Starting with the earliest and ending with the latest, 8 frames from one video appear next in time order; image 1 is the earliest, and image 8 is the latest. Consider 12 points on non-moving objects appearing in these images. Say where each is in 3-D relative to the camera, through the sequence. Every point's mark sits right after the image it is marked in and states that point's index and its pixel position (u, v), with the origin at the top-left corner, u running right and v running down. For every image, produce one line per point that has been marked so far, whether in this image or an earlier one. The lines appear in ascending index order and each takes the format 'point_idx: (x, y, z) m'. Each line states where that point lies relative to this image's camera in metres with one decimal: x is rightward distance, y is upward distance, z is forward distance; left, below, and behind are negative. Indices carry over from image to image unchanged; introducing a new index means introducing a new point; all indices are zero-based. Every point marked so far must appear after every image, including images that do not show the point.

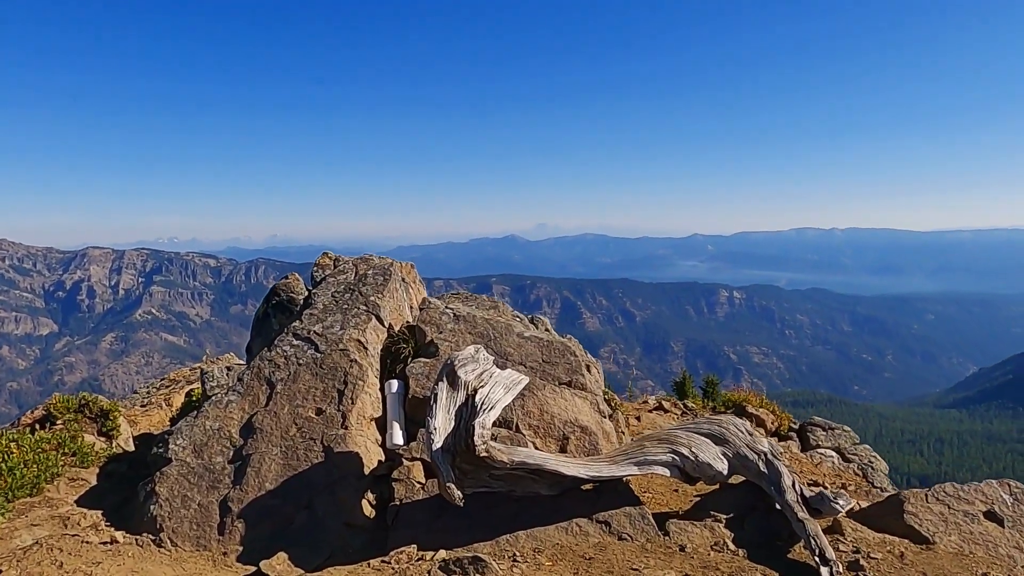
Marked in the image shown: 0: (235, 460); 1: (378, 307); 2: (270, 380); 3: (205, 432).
0: (-4.4, -2.7, +12.3) m
1: (-2.5, -0.2, +14.3) m
2: (-4.2, -1.5, +13.3) m
3: (-5.1, -2.4, +12.6) m
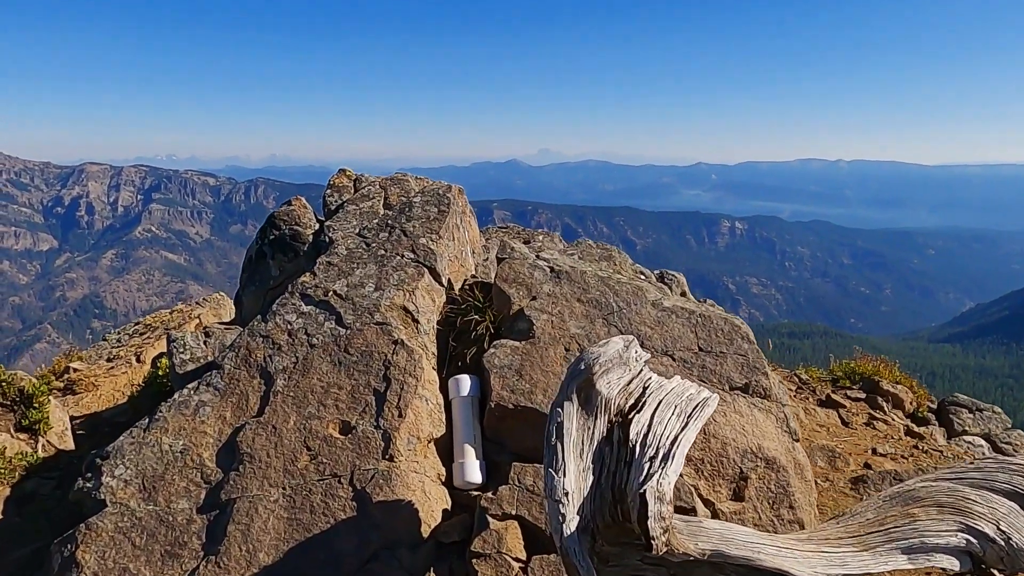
0: (-3.0, -2.1, +7.5) m
1: (-0.9, +0.5, +9.2) m
2: (-2.7, -0.8, +8.4) m
3: (-3.6, -1.7, +7.8) m
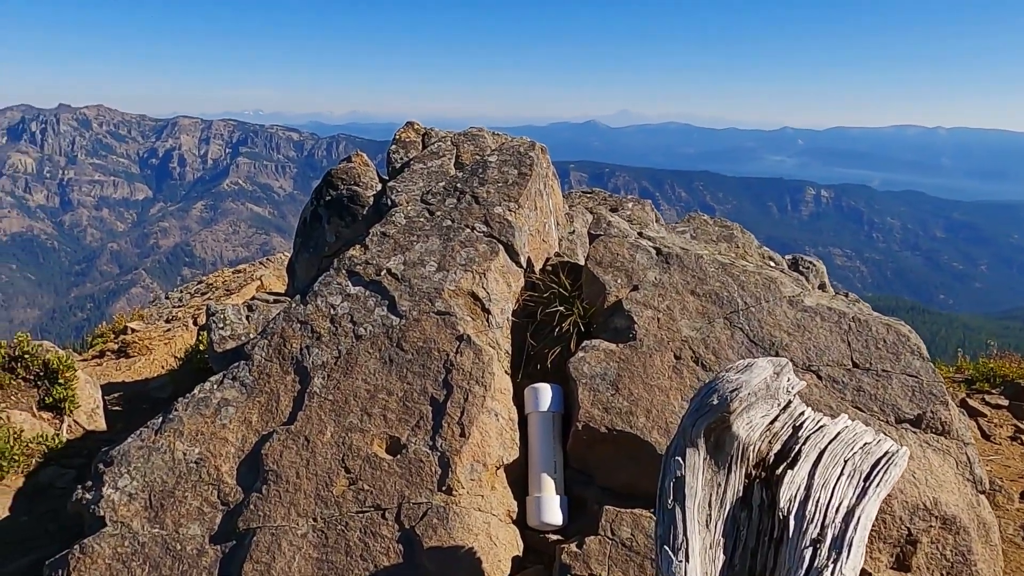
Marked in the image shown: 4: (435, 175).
0: (-2.3, -1.9, +6.1) m
1: (0.0, +0.7, +7.5) m
2: (-1.9, -0.6, +6.9) m
3: (-2.9, -1.5, +6.4) m
4: (-1.1, +1.5, +10.4) m
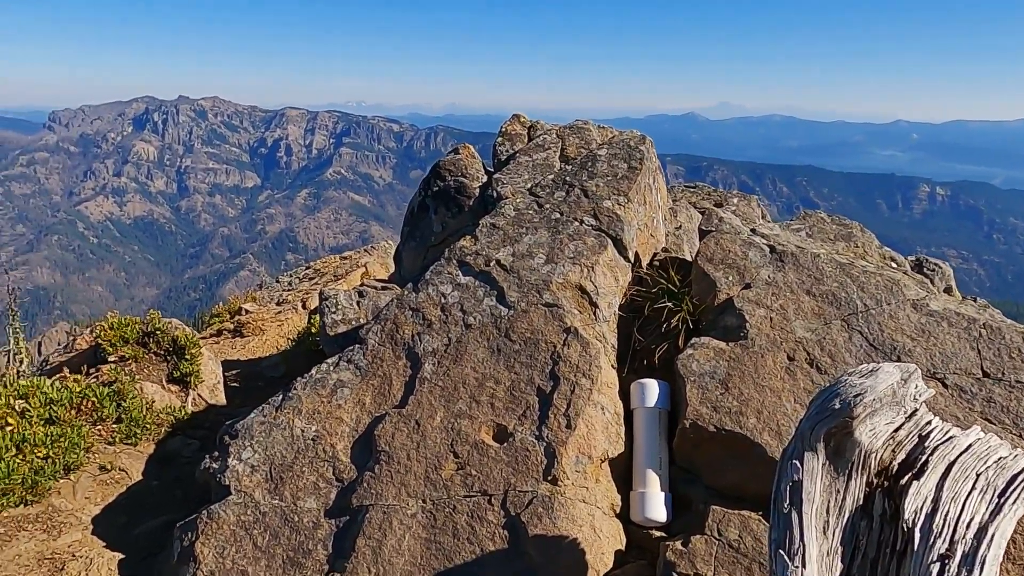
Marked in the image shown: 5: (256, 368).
0: (-1.4, -1.8, +6.3) m
1: (+1.1, +0.8, +7.5) m
2: (-0.9, -0.5, +7.1) m
3: (-2.0, -1.4, +6.7) m
4: (+0.3, +1.7, +10.4) m
5: (-4.0, -1.3, +11.9) m
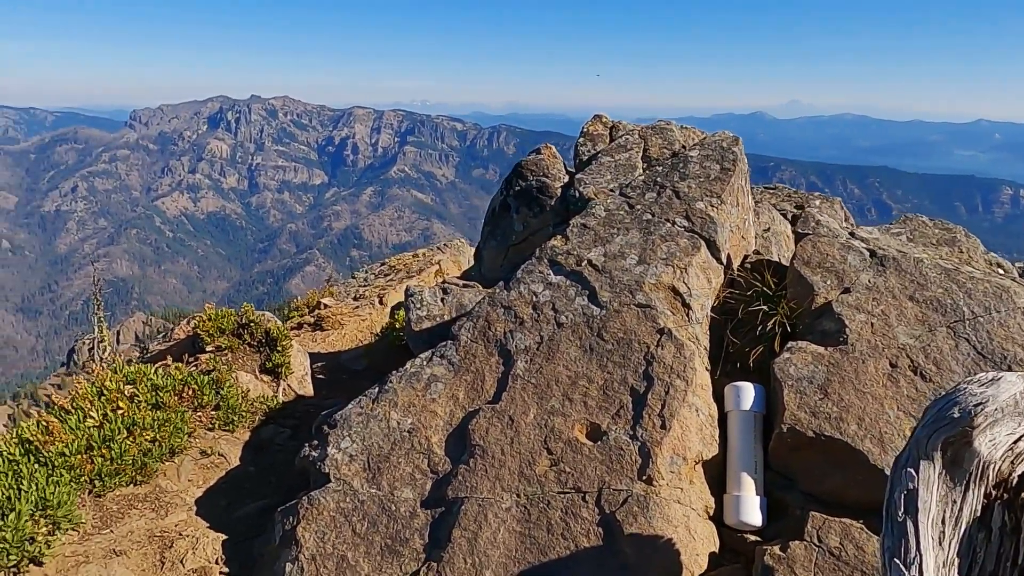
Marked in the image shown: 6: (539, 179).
0: (-0.7, -1.8, +6.5) m
1: (+2.0, +0.7, +7.4) m
2: (-0.1, -0.5, +7.2) m
3: (-1.2, -1.4, +6.9) m
4: (+1.5, +1.6, +10.5) m
5: (-2.8, -1.2, +12.2) m
6: (+0.4, +1.6, +11.6) m
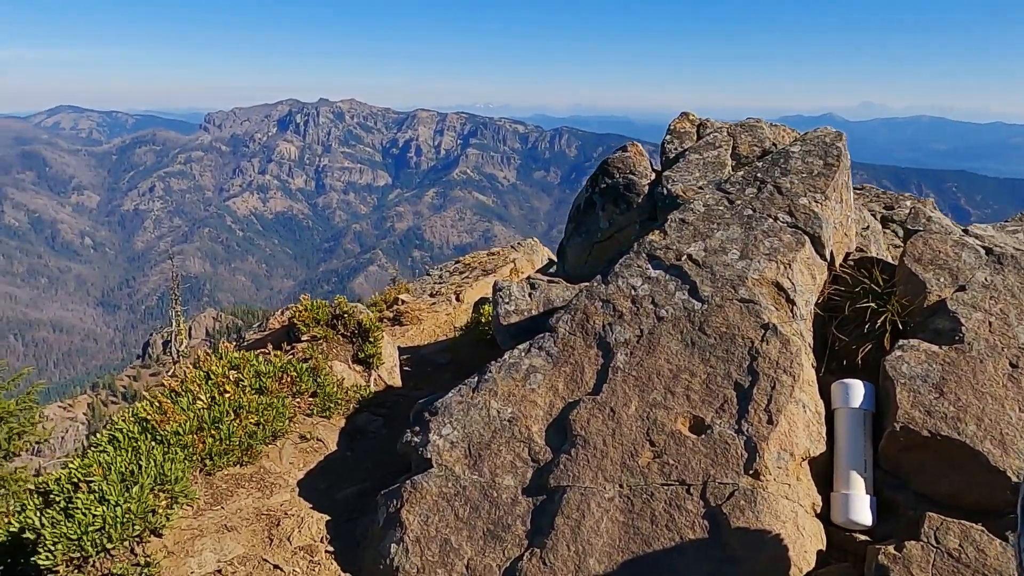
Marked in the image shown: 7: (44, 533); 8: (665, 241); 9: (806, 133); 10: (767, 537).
0: (+0.2, -1.7, +6.6) m
1: (+2.9, +0.8, +7.3) m
2: (+0.9, -0.4, +7.3) m
3: (-0.3, -1.3, +7.1) m
4: (+2.7, +1.7, +10.4) m
5: (-1.4, -1.1, +12.5) m
6: (+1.7, +1.7, +11.6) m
7: (-4.0, -2.1, +6.5) m
8: (+1.5, +0.5, +7.7) m
9: (+3.3, +1.7, +8.5) m
10: (+1.9, -1.9, +5.7) m
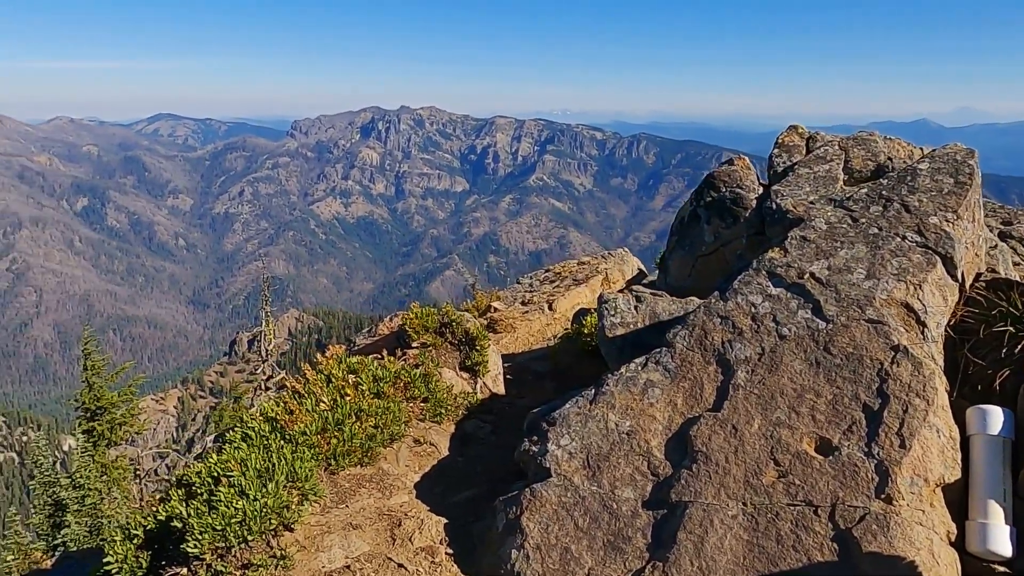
0: (+1.3, -1.8, +6.7) m
1: (+4.1, +0.6, +7.1) m
2: (+2.0, -0.6, +7.3) m
3: (+0.9, -1.4, +7.2) m
4: (+4.2, +1.4, +10.2) m
5: (+0.2, -1.2, +12.7) m
6: (+3.3, +1.5, +11.5) m
7: (-2.9, -2.2, +7.0) m
8: (+2.7, +0.3, +7.6) m
9: (+4.6, +1.5, +8.3) m
10: (+2.9, -2.0, +5.6) m
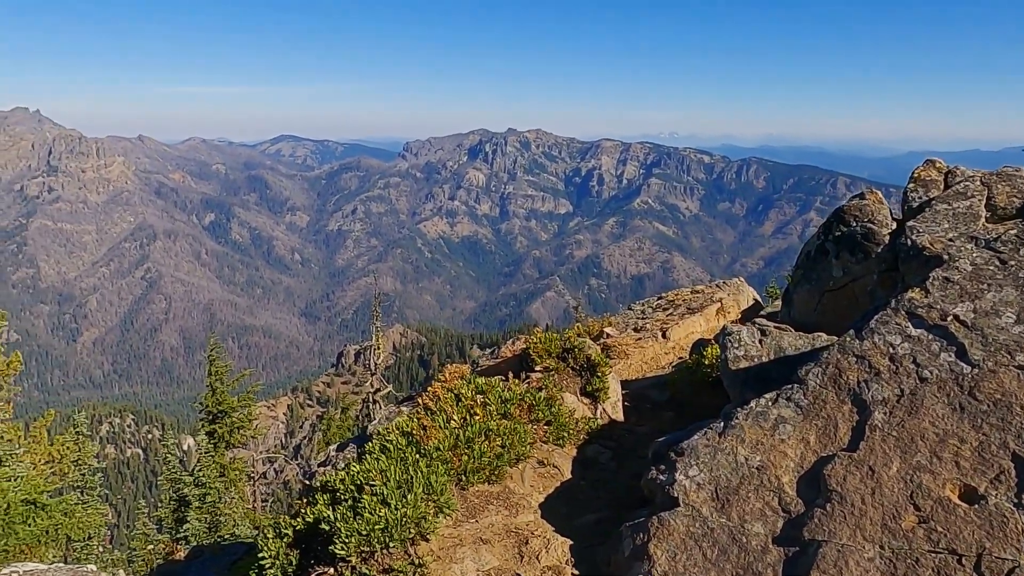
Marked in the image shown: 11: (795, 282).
0: (+2.4, -2.2, +6.7) m
1: (+5.4, +0.1, +6.8) m
2: (+3.3, -1.0, +7.2) m
3: (+2.1, -1.7, +7.3) m
4: (+5.9, +0.9, +9.9) m
5: (+2.2, -1.7, +12.8) m
6: (+5.2, +0.9, +11.3) m
7: (-1.7, -2.4, +7.5) m
8: (+4.1, -0.1, +7.5) m
9: (+6.0, +1.0, +8.0) m
10: (+3.9, -2.4, +5.4) m
11: (+4.6, +0.1, +12.4) m
